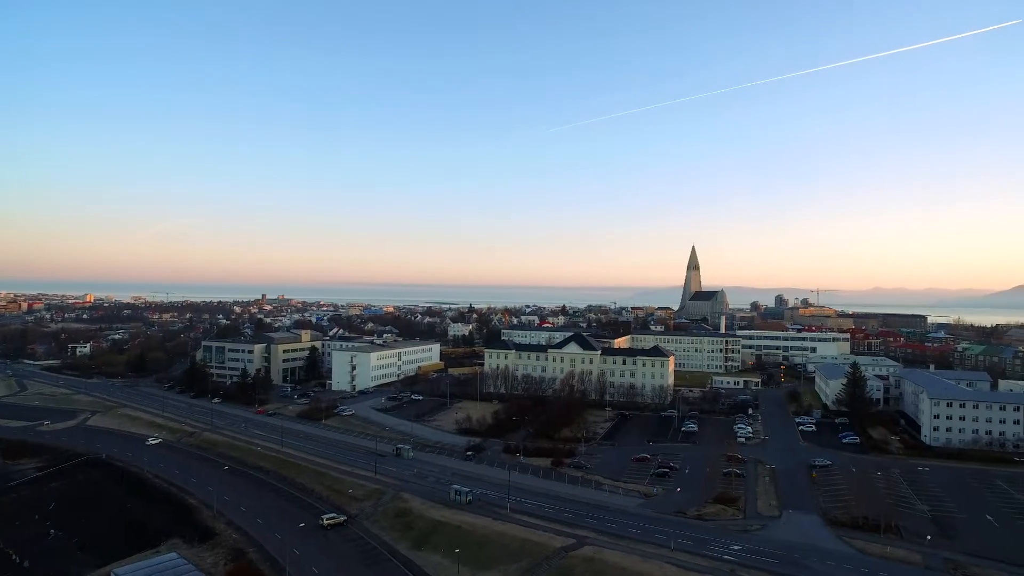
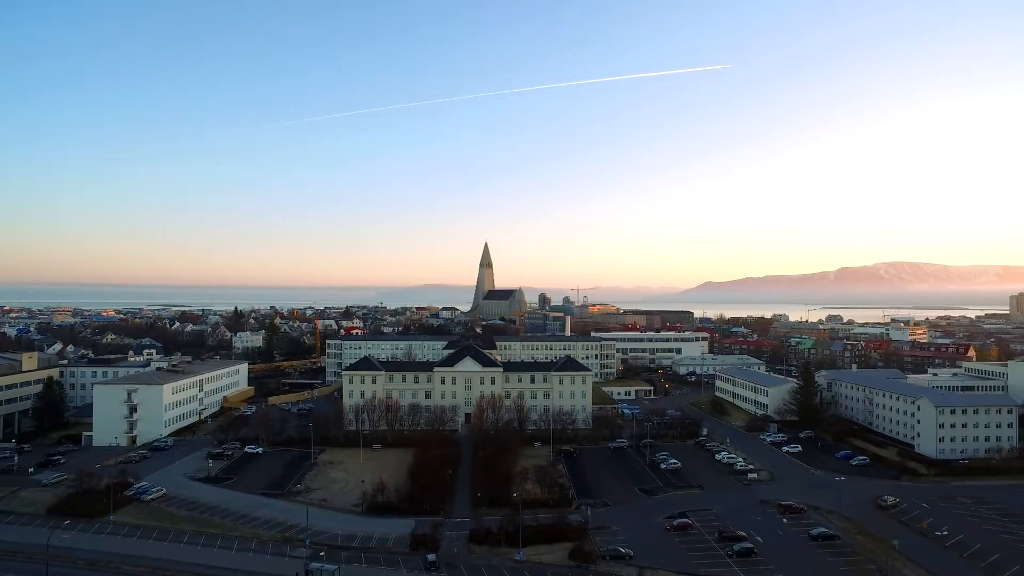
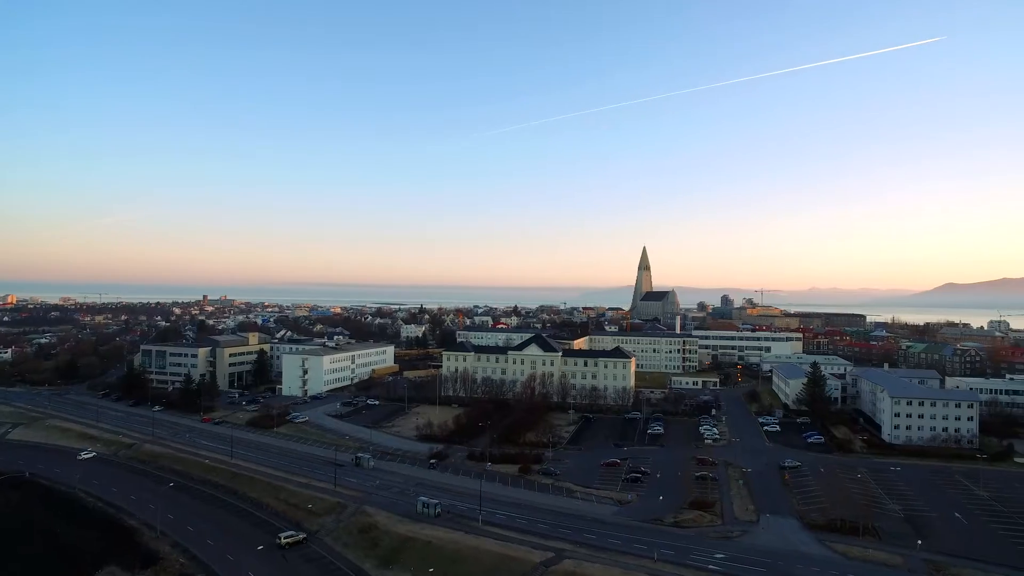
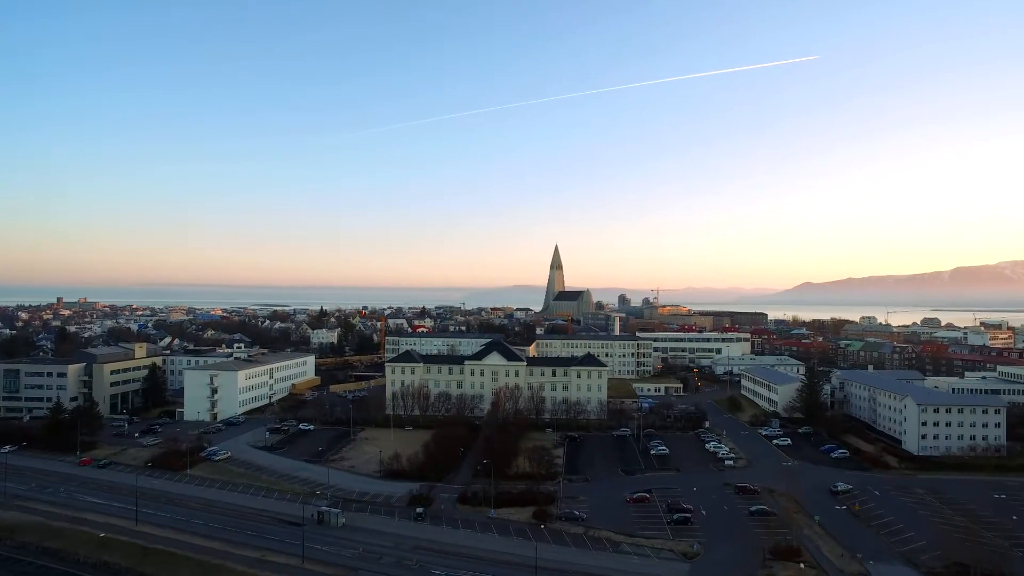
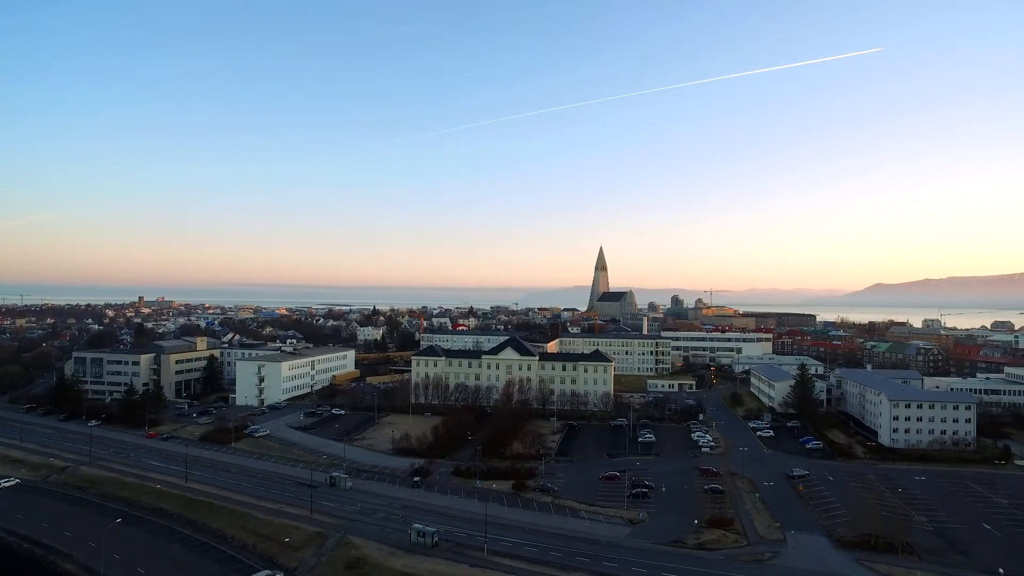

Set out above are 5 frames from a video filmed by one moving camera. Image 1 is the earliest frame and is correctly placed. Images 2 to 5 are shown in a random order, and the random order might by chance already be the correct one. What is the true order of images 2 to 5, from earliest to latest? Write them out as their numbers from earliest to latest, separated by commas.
3, 5, 4, 2
